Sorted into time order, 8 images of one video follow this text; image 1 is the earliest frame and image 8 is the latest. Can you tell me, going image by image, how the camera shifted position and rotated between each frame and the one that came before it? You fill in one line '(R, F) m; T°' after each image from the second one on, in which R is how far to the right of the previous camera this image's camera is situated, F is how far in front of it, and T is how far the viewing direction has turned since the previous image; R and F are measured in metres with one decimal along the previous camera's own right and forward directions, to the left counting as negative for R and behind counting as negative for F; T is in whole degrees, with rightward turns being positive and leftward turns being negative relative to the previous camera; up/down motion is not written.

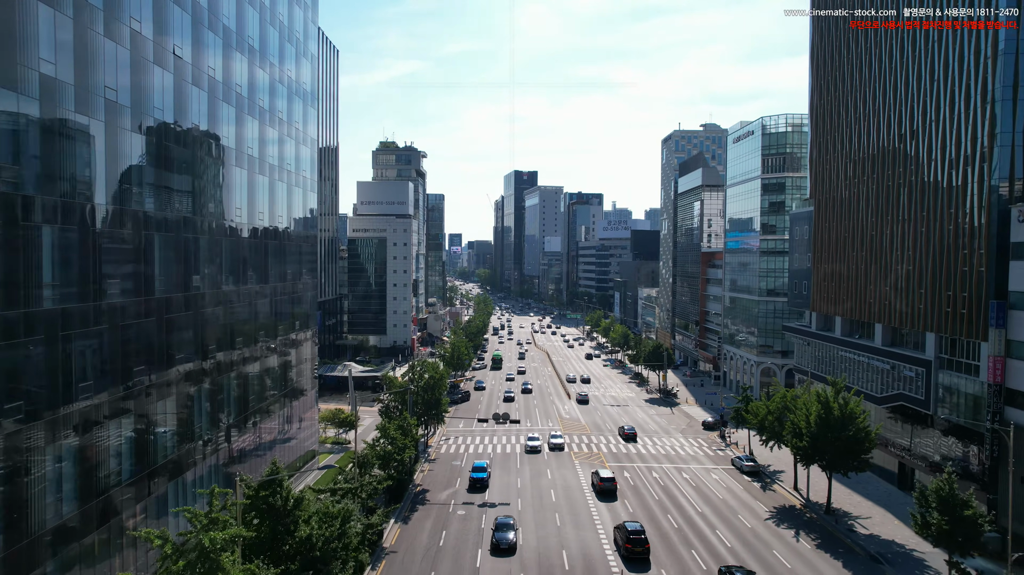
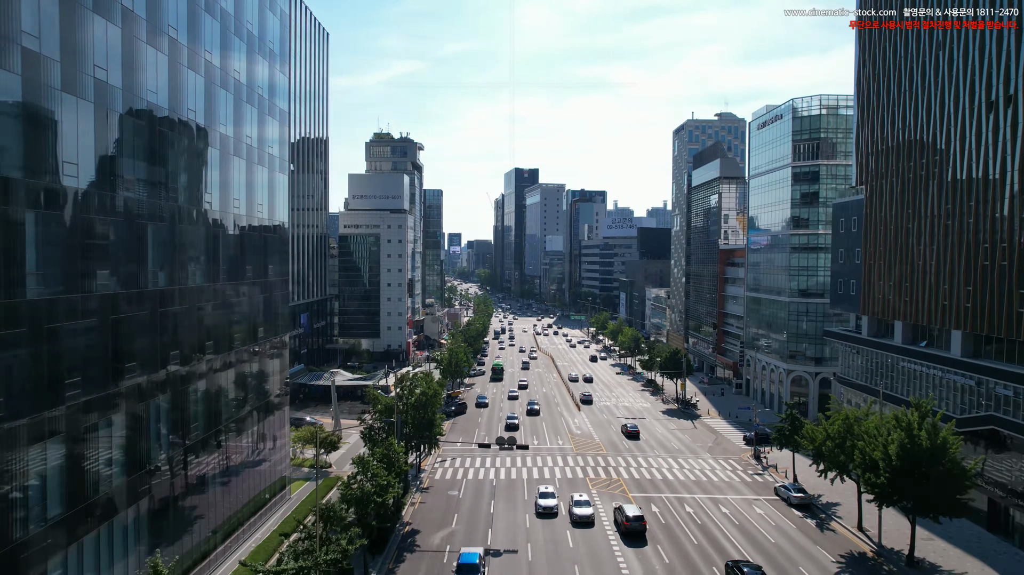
(-0.4, +7.5) m; 0°
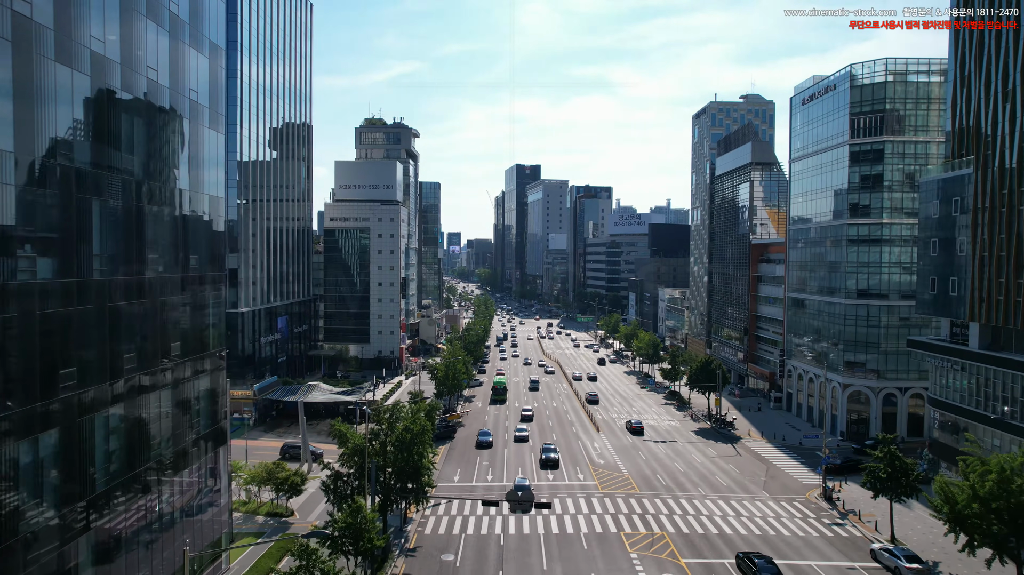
(-0.7, +10.8) m; 0°
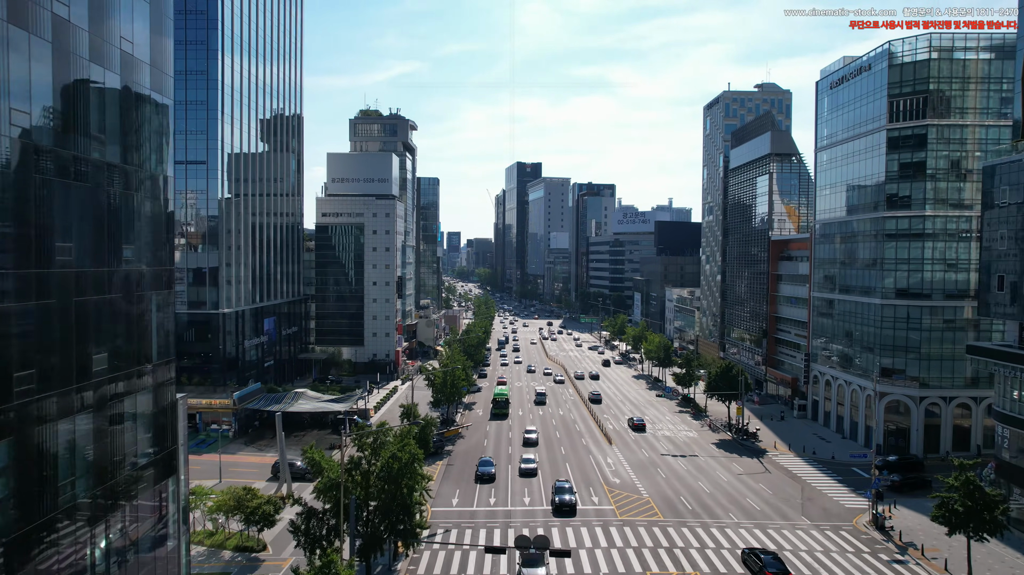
(-0.3, +5.4) m; 0°
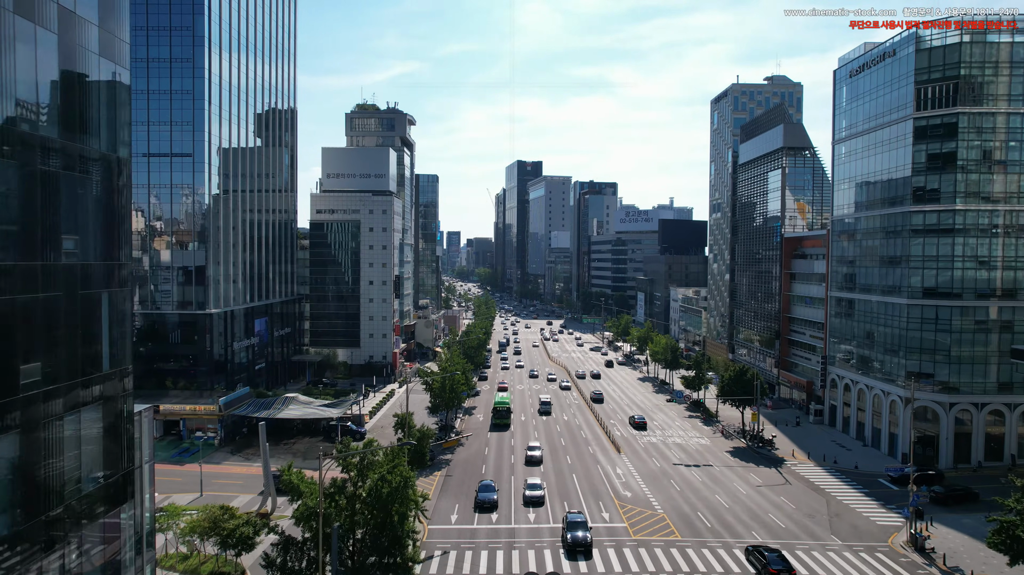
(-0.2, +3.3) m; 0°
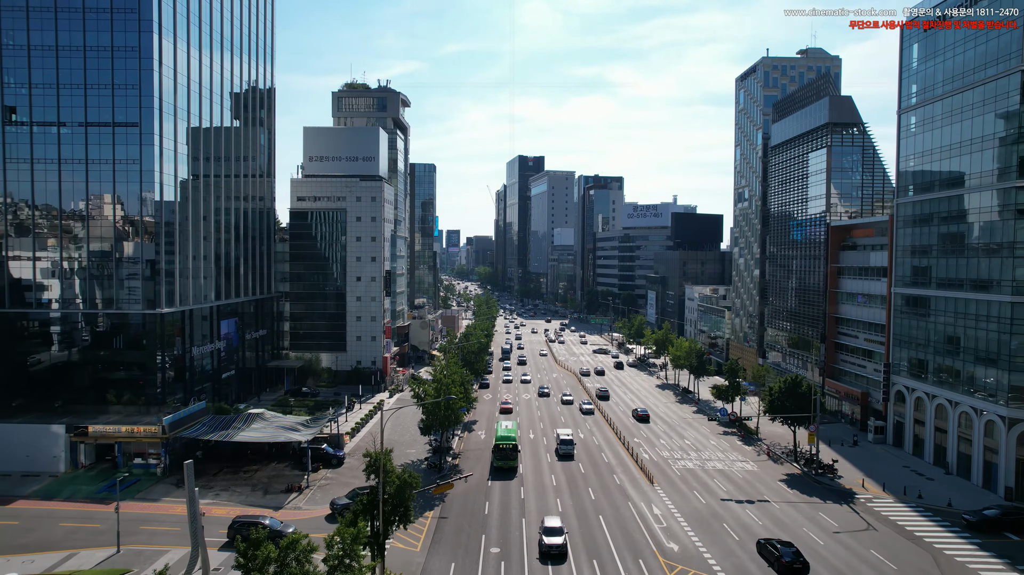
(-0.6, +9.9) m; 0°
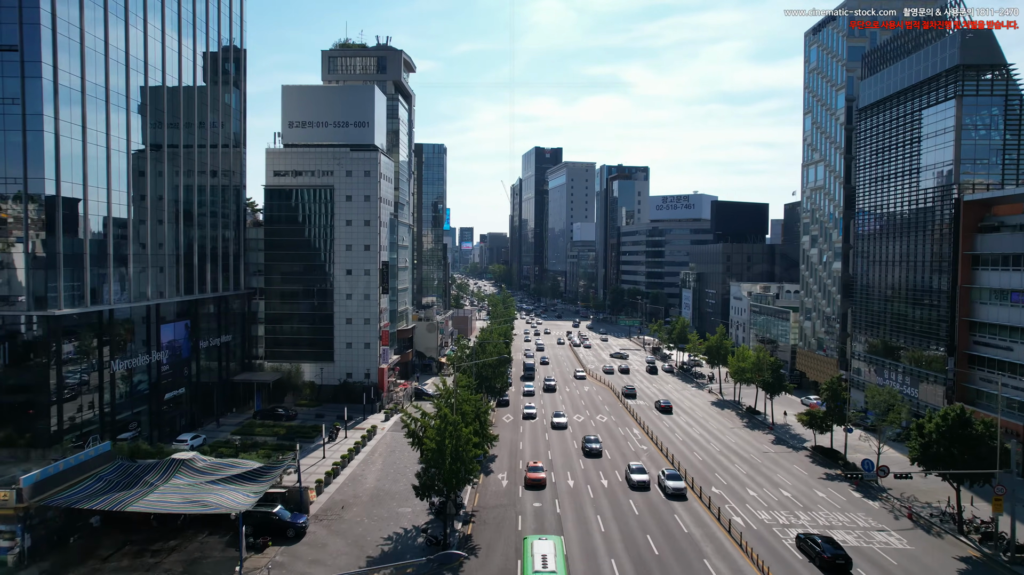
(-1.2, +15.7) m; -1°
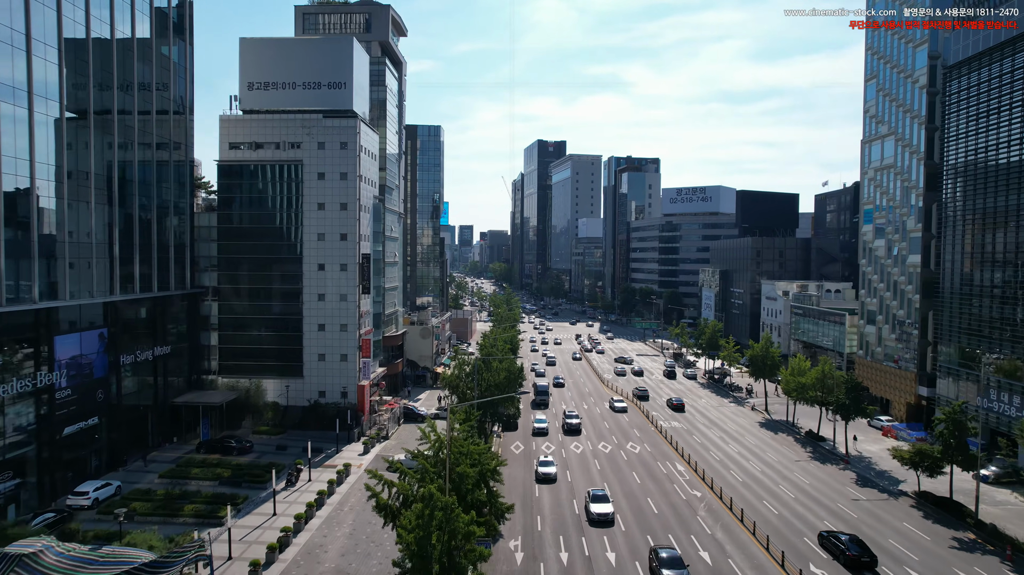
(-0.8, +12.6) m; 0°
